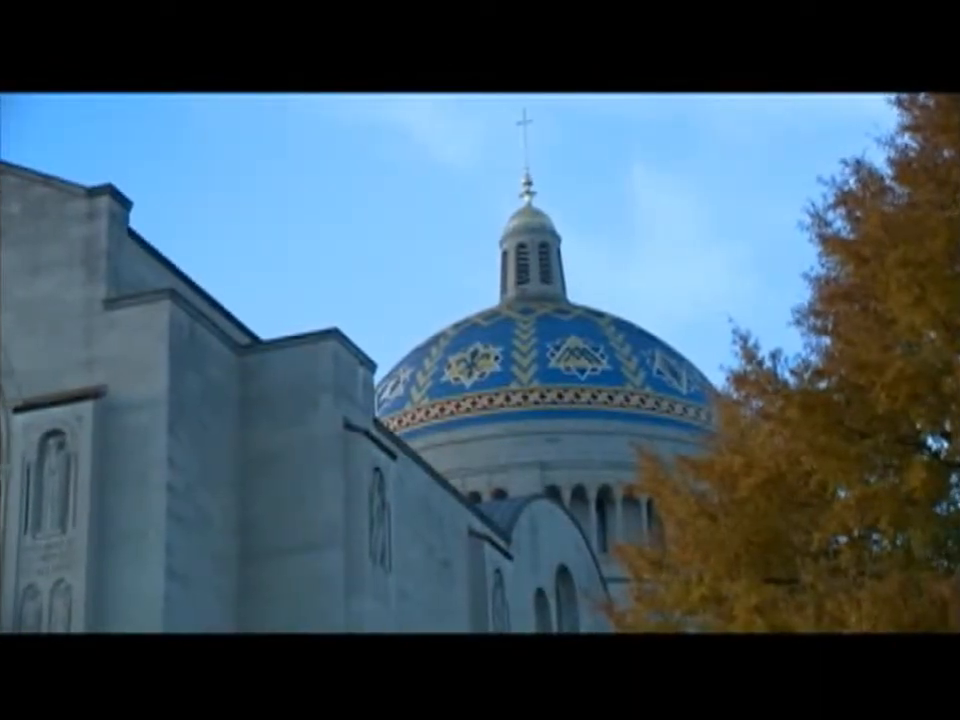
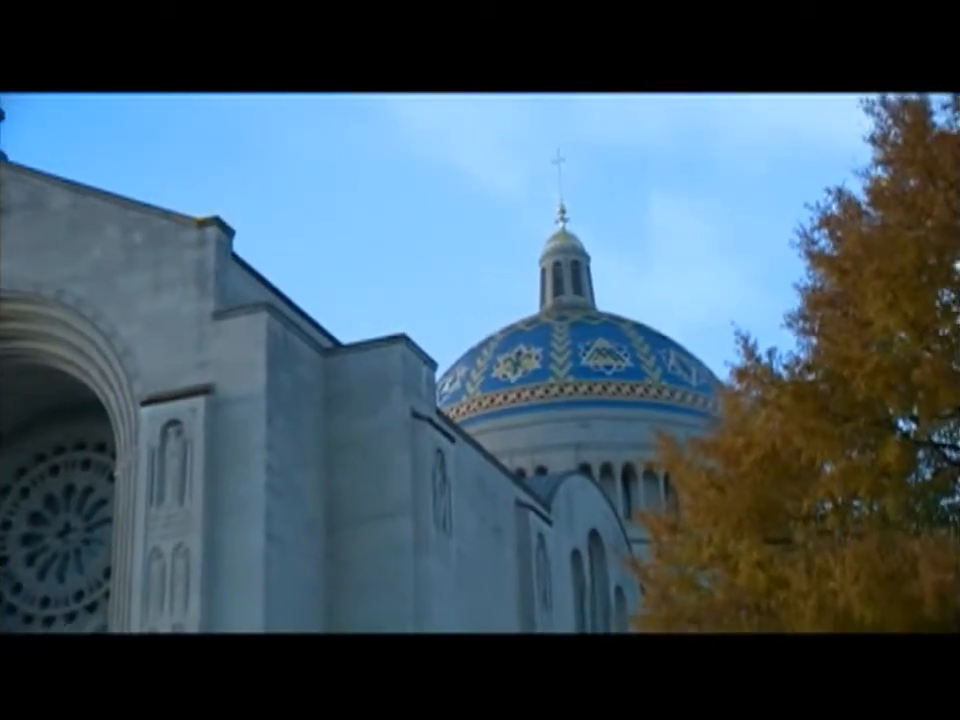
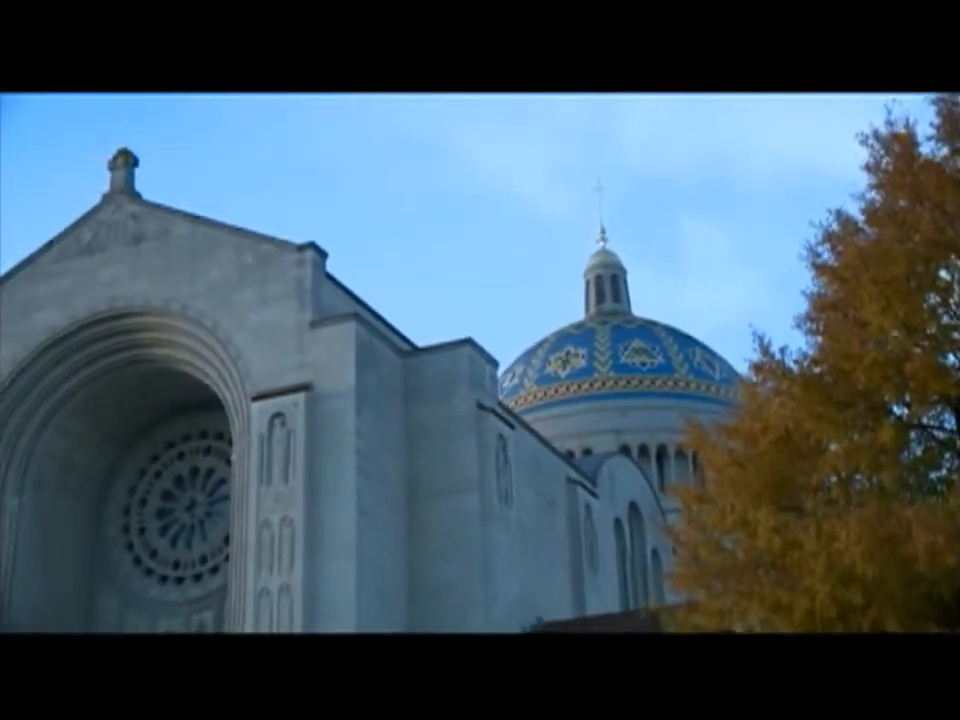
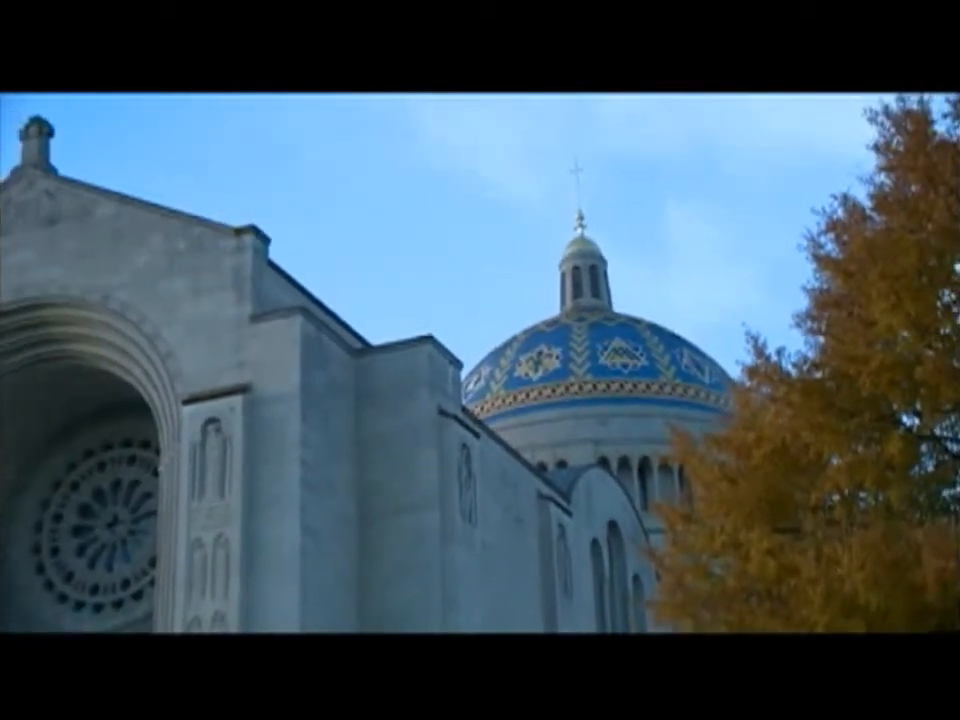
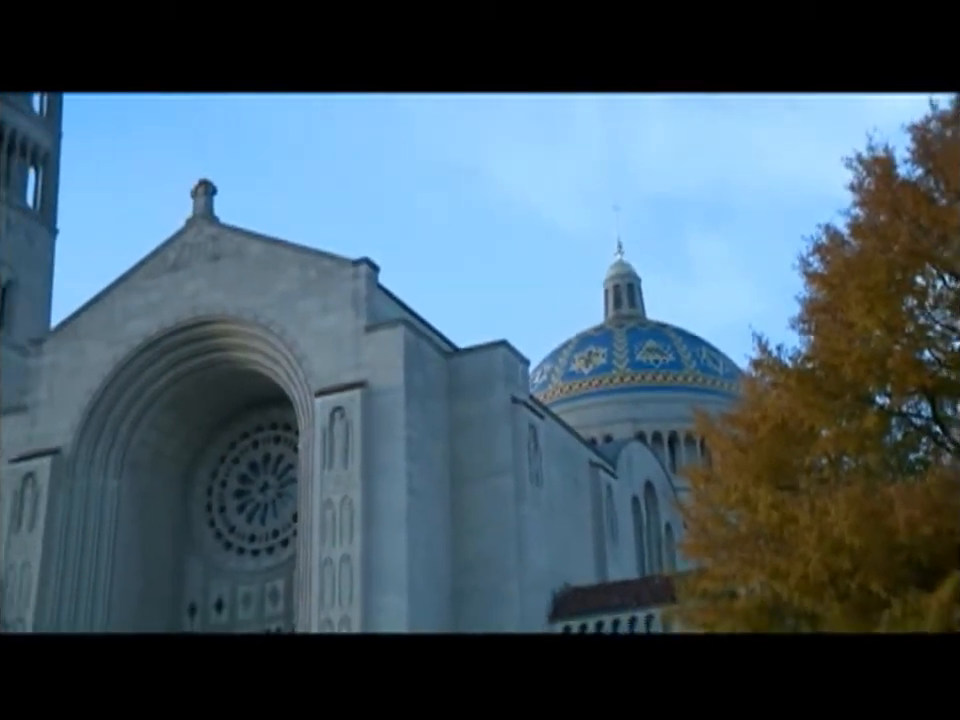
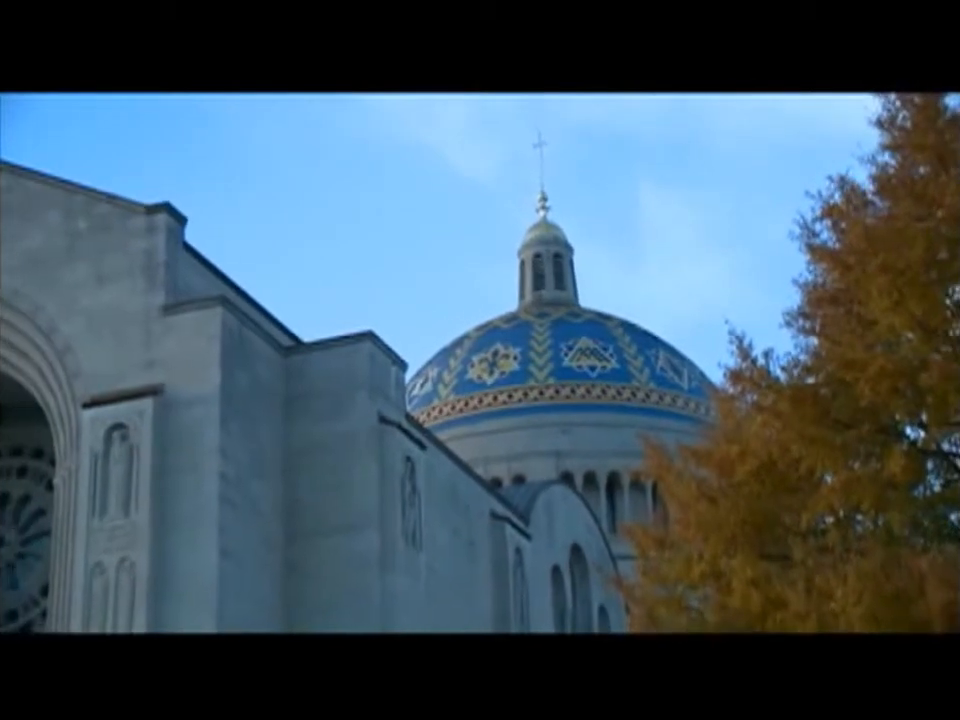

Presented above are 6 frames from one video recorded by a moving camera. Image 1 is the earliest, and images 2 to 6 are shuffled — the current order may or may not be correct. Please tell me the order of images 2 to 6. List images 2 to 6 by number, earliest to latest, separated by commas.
6, 2, 4, 3, 5
